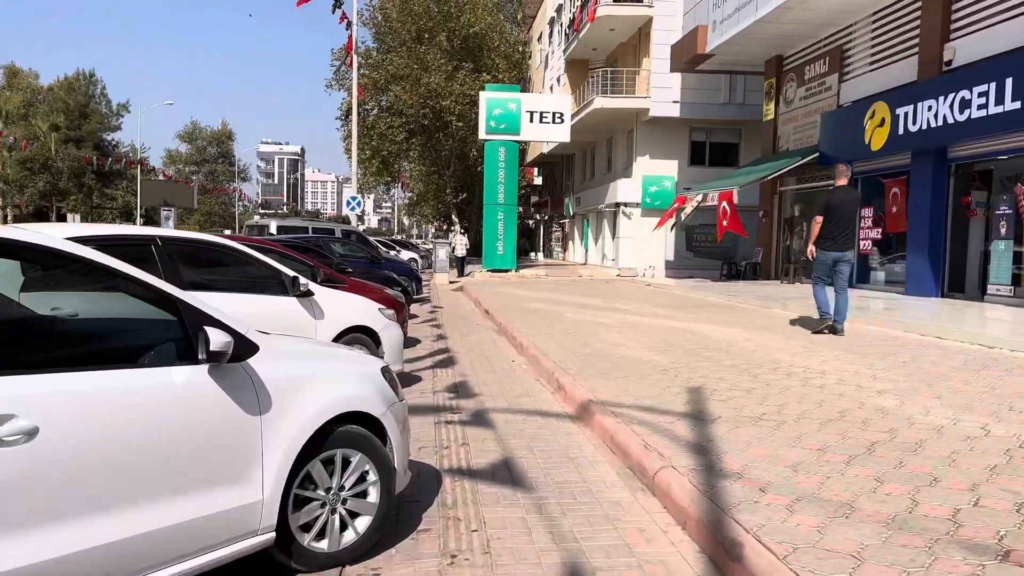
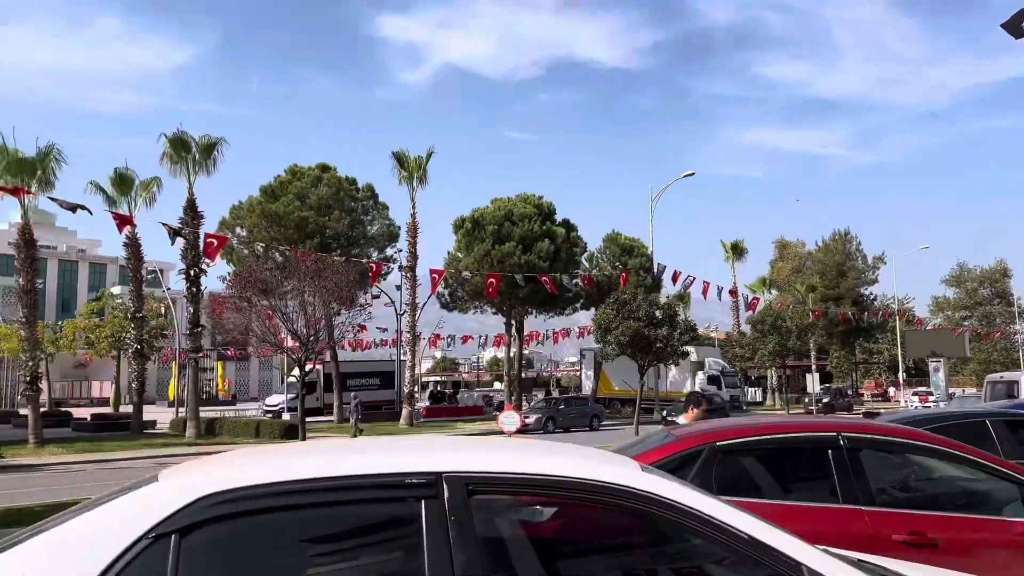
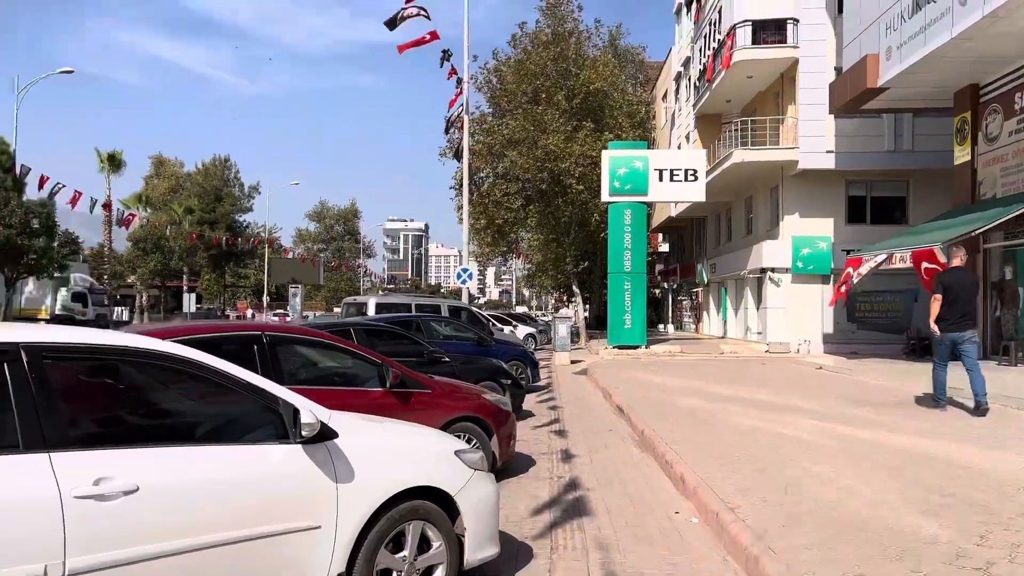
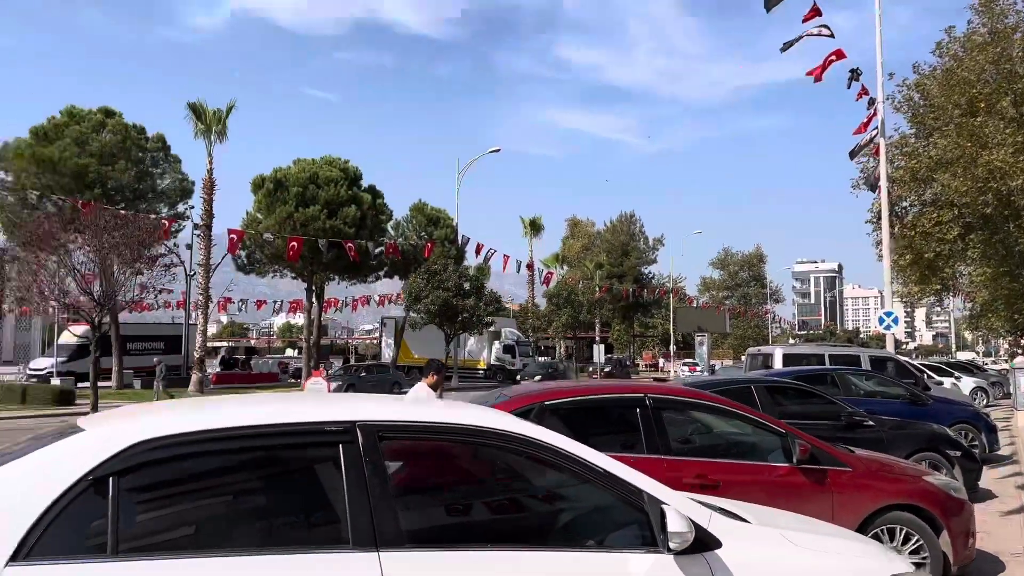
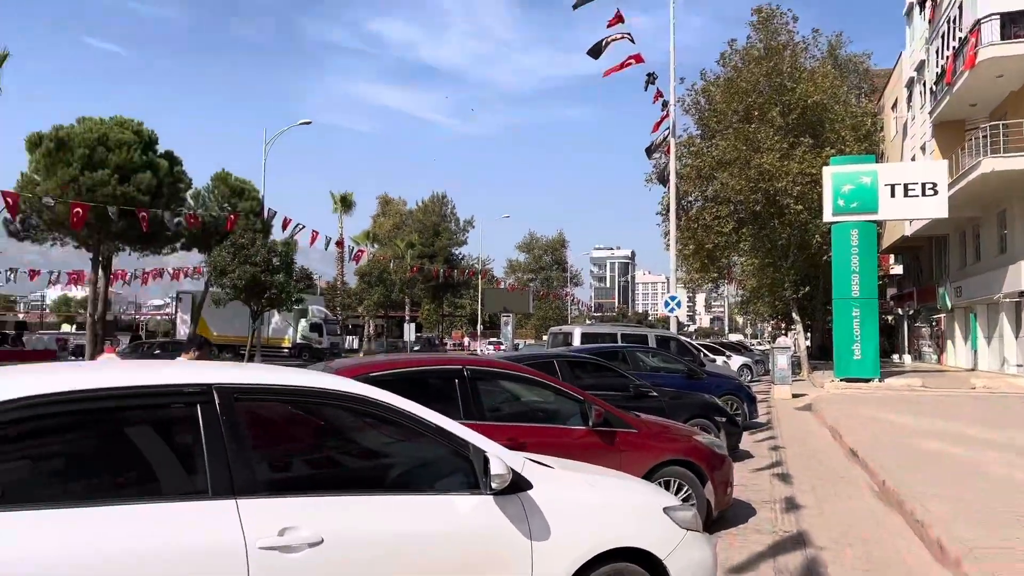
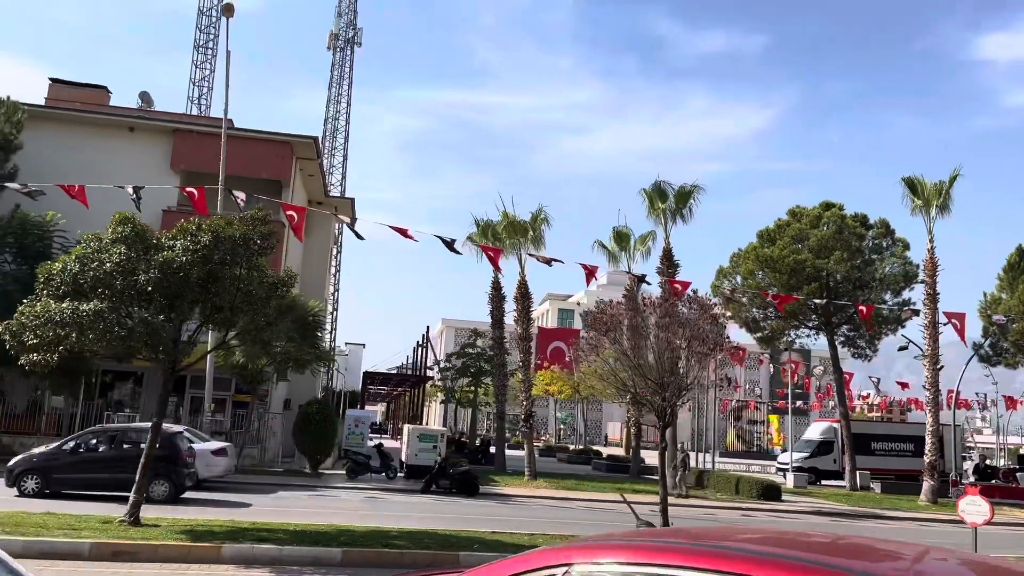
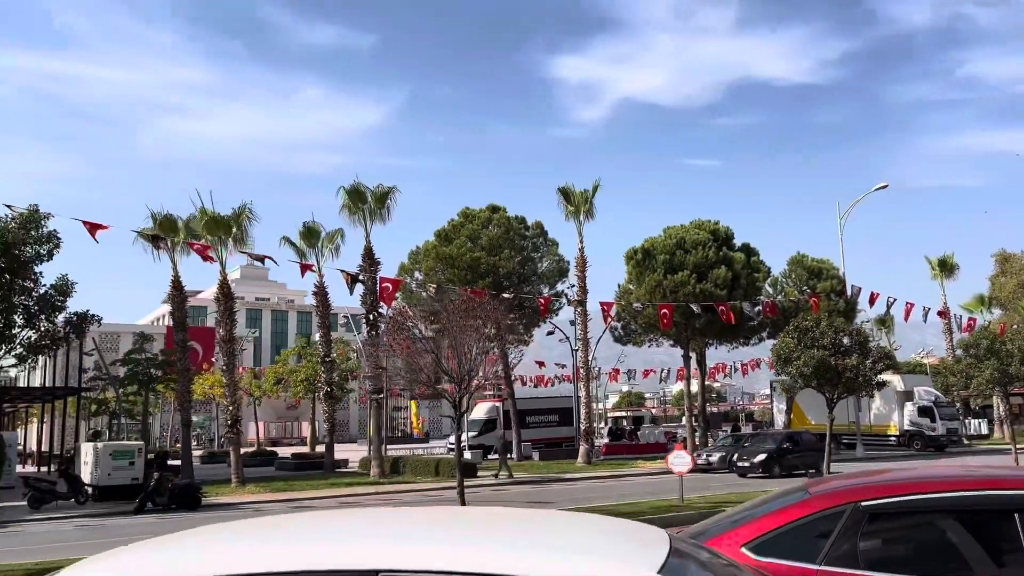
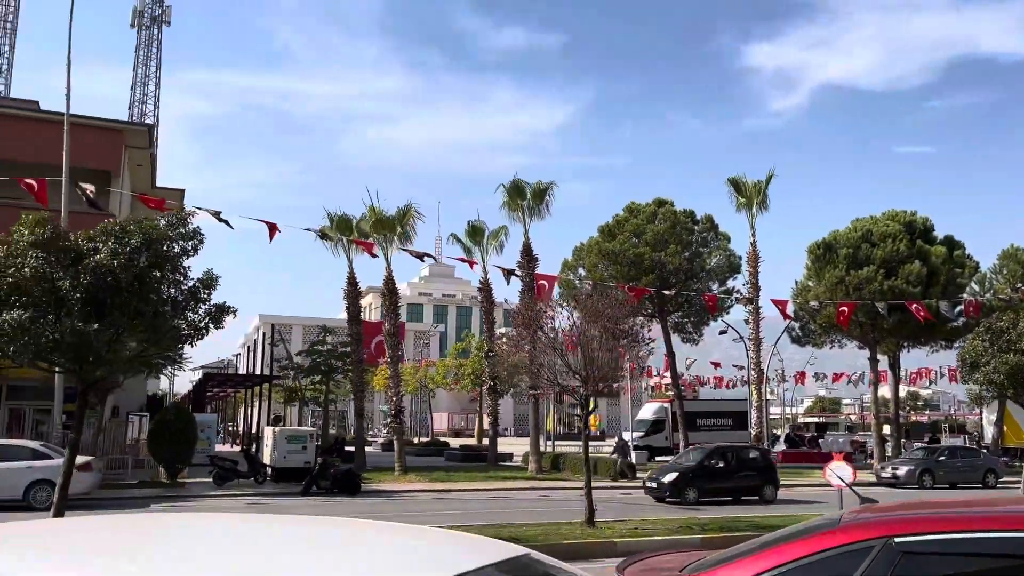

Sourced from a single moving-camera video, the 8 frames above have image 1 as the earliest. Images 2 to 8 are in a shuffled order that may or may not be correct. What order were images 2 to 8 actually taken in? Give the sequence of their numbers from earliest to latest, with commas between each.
3, 5, 4, 2, 7, 8, 6
